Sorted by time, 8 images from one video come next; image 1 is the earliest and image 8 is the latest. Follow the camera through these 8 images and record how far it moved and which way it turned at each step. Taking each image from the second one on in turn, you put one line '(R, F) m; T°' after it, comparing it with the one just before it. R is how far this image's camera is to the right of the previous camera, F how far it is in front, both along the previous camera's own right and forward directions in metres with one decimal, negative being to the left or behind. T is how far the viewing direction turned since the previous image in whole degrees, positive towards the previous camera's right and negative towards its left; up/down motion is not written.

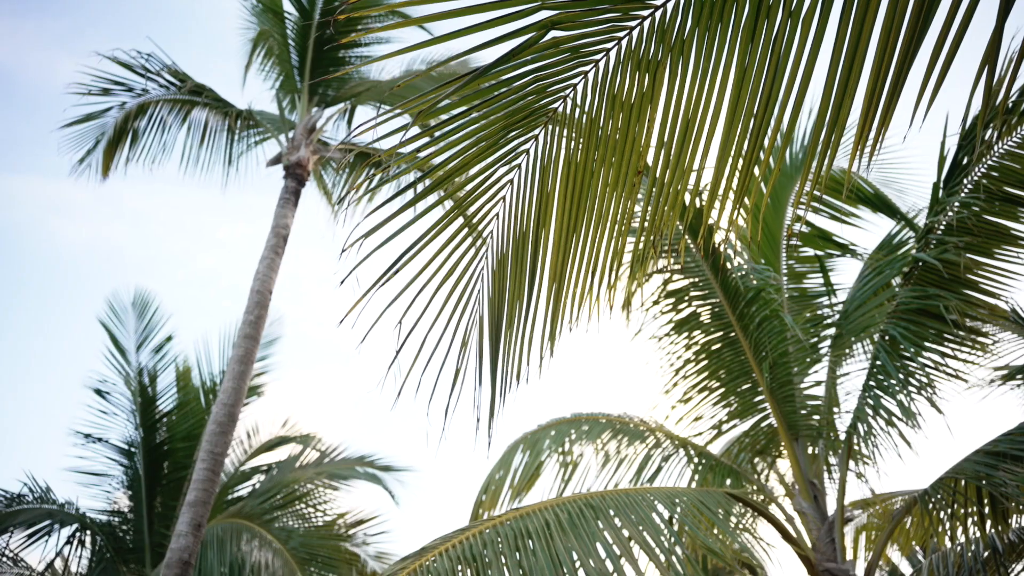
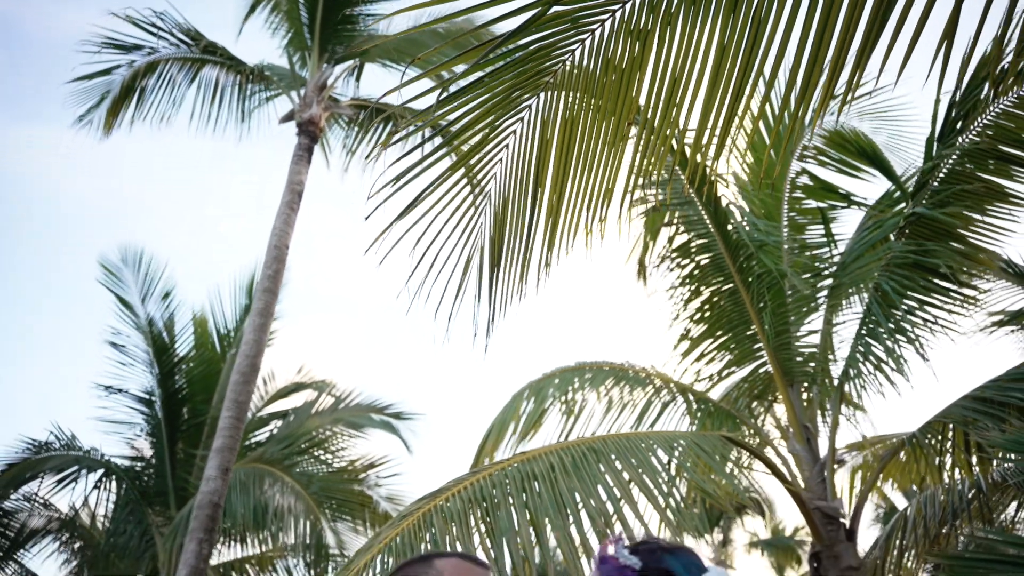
(0.0, -0.3) m; -1°
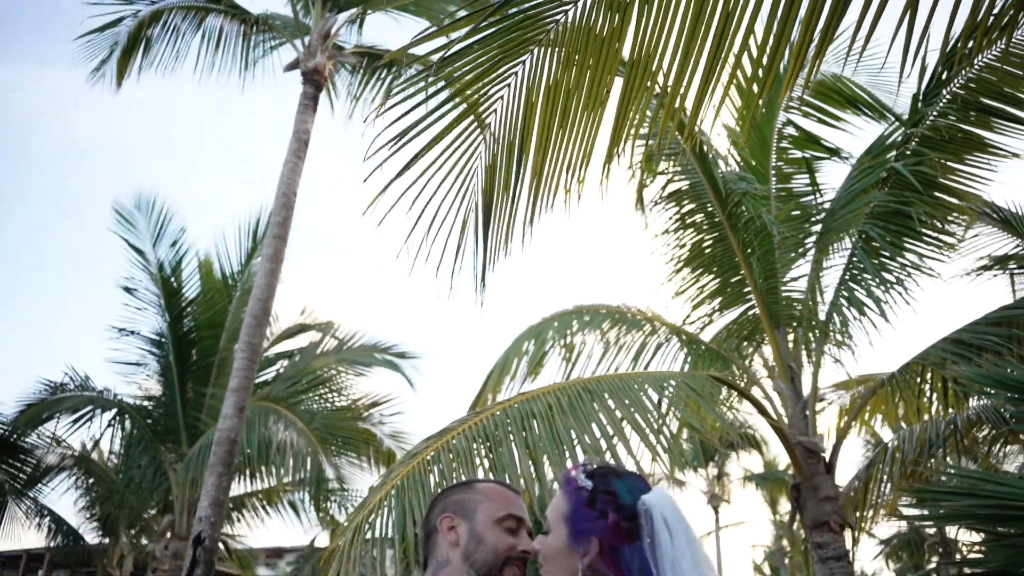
(0.0, -0.3) m; 0°
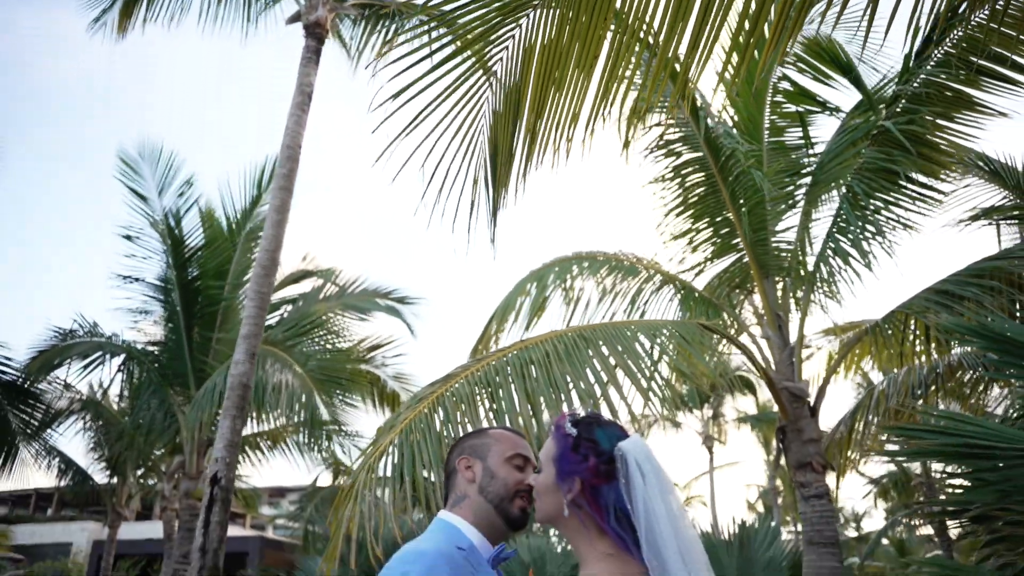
(0.0, -0.2) m; 0°
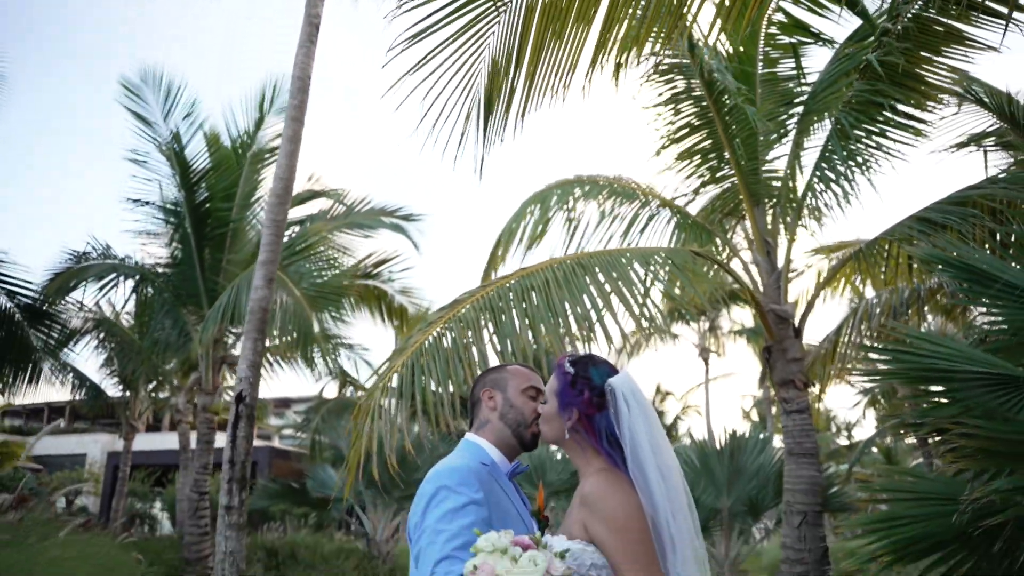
(0.0, -0.4) m; 0°
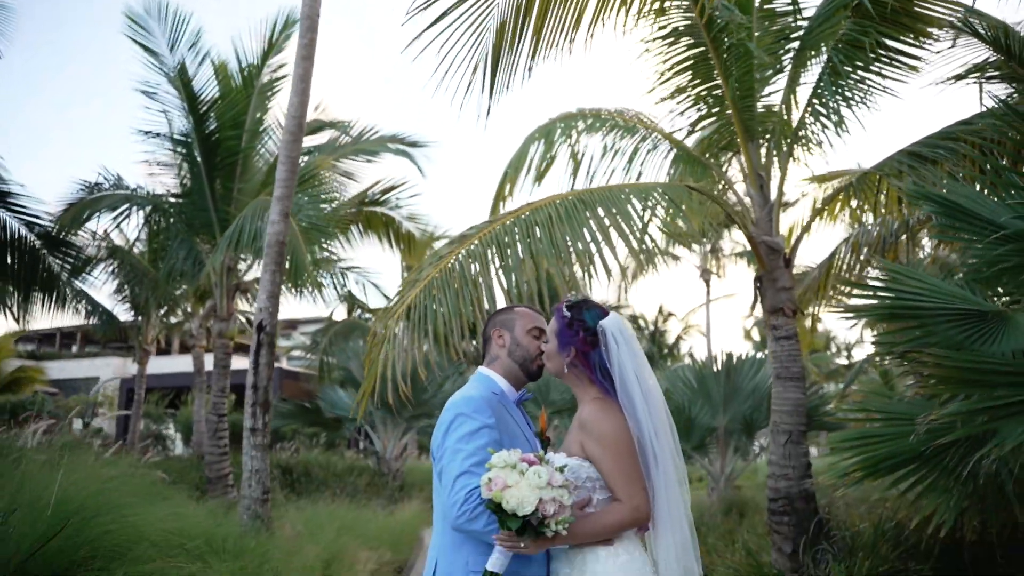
(0.0, -0.3) m; 0°
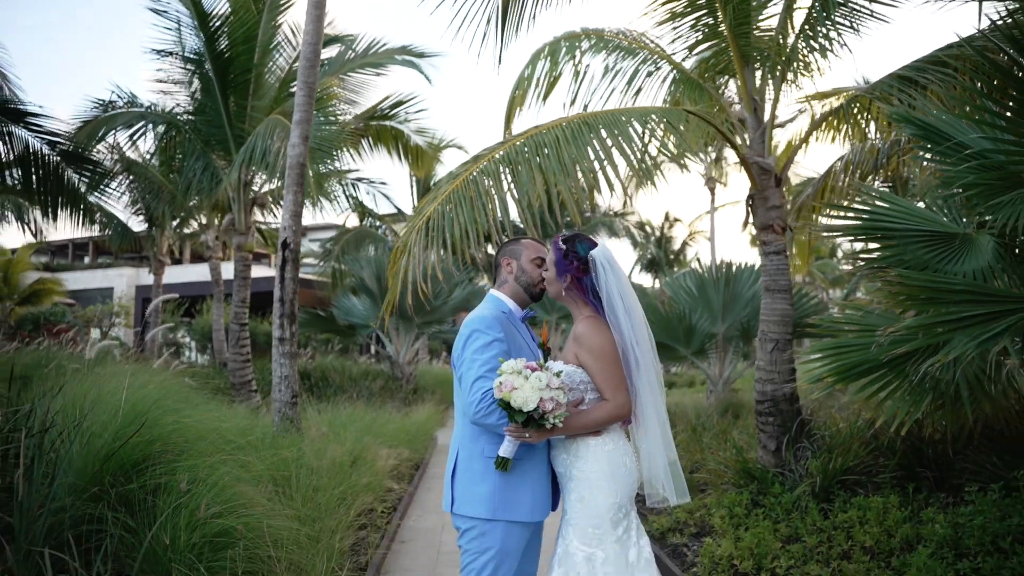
(0.0, -0.5) m; 0°
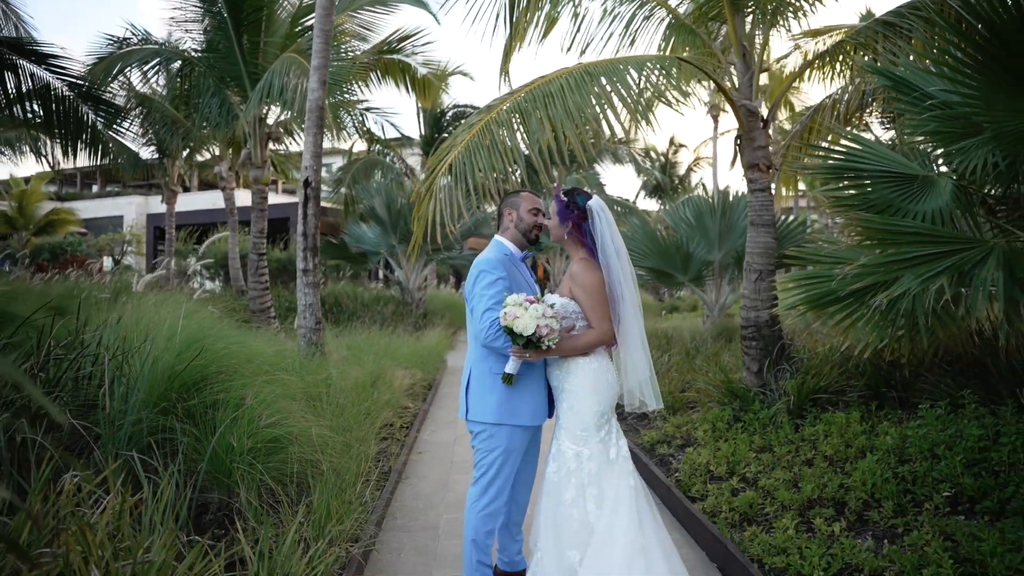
(0.0, -0.6) m; 0°
